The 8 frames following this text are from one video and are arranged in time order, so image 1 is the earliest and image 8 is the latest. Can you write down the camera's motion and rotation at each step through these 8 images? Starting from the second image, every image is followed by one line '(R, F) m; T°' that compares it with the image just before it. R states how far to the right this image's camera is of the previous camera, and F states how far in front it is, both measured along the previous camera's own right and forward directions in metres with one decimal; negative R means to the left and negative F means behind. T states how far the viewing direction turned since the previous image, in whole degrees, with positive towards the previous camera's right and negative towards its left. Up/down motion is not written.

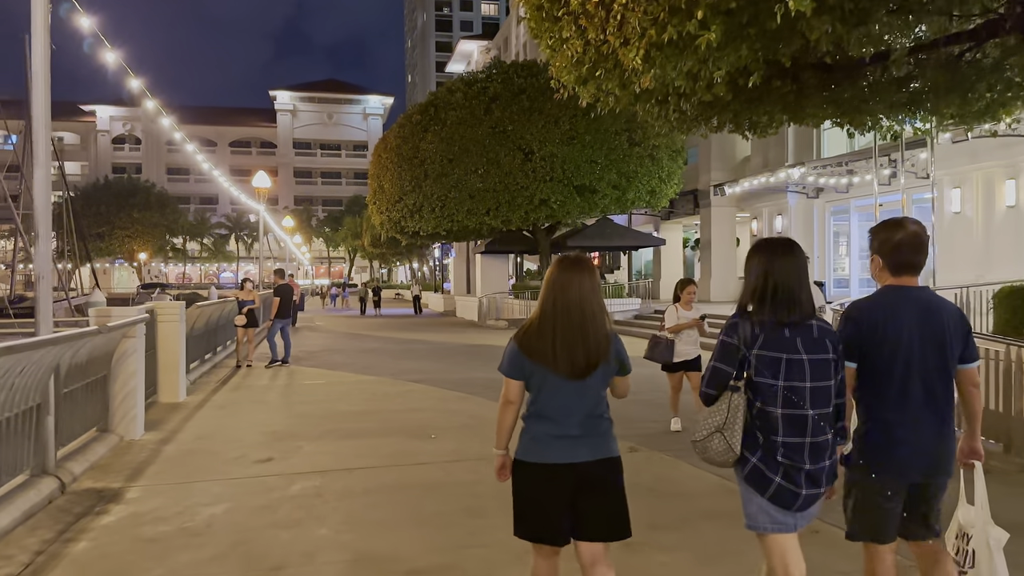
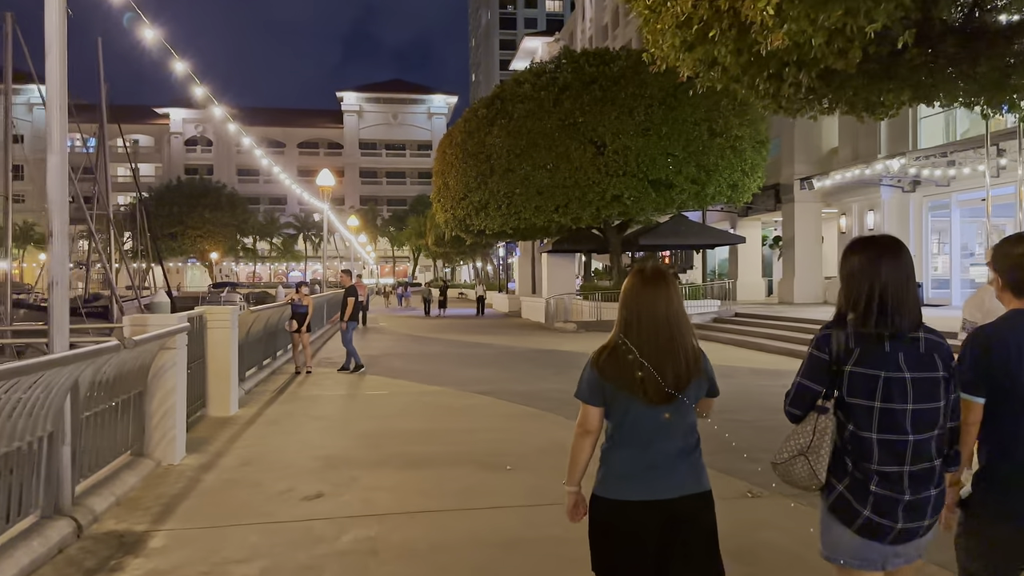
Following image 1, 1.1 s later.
(-0.3, +1.2) m; -5°
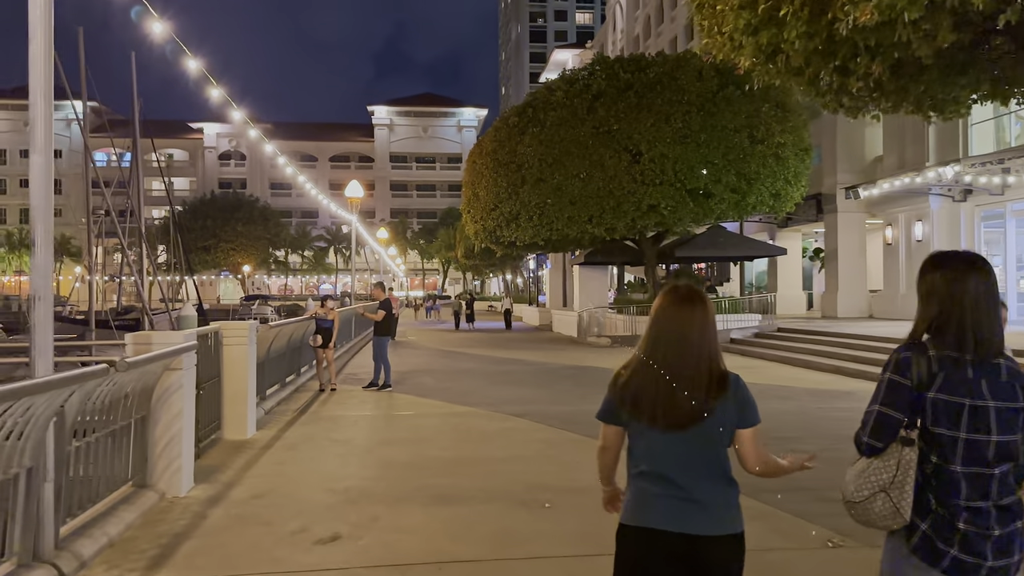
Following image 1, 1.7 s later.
(-0.1, +0.8) m; -2°
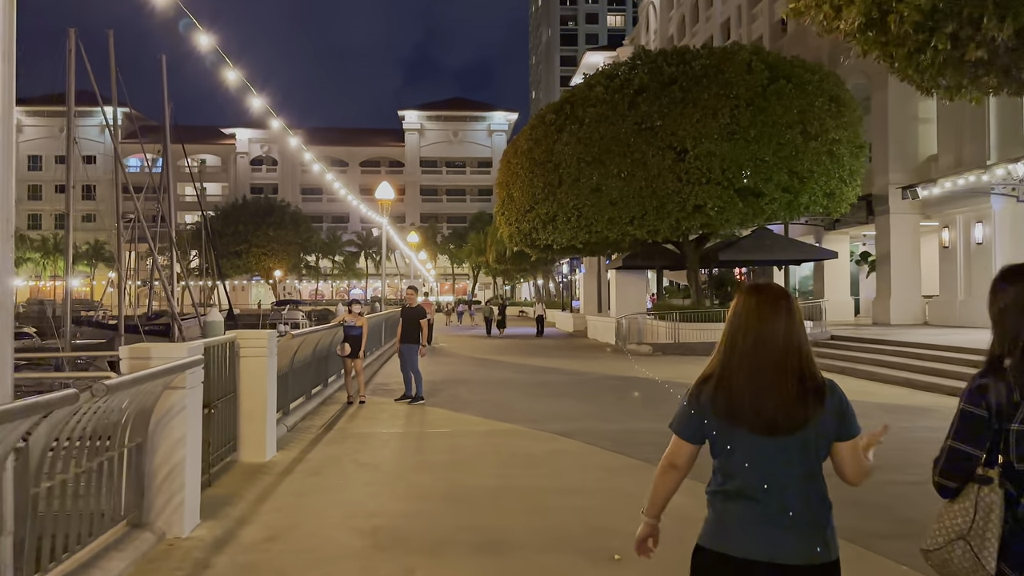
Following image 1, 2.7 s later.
(-0.2, +1.1) m; -2°
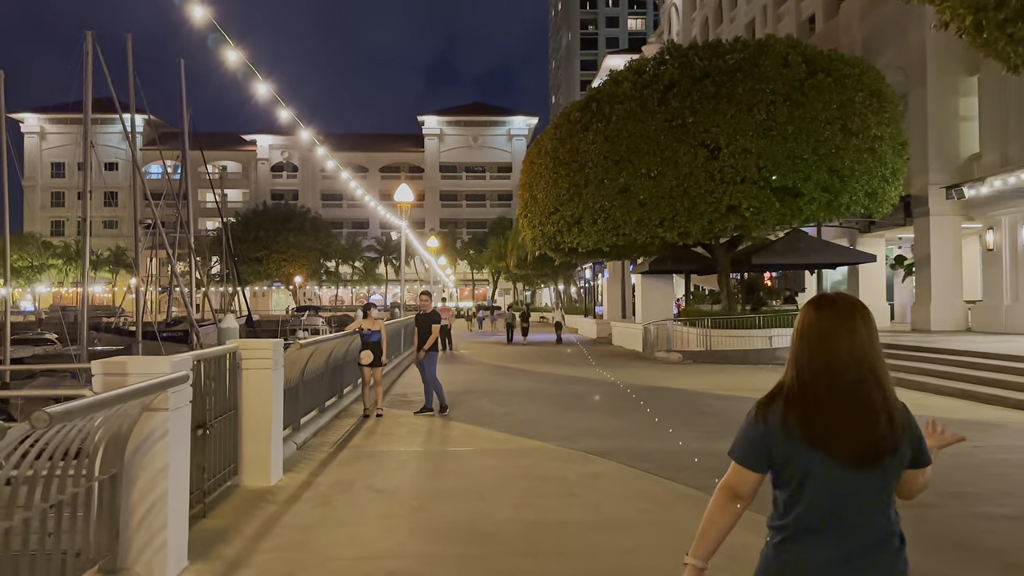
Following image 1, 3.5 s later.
(-0.1, +0.9) m; -1°
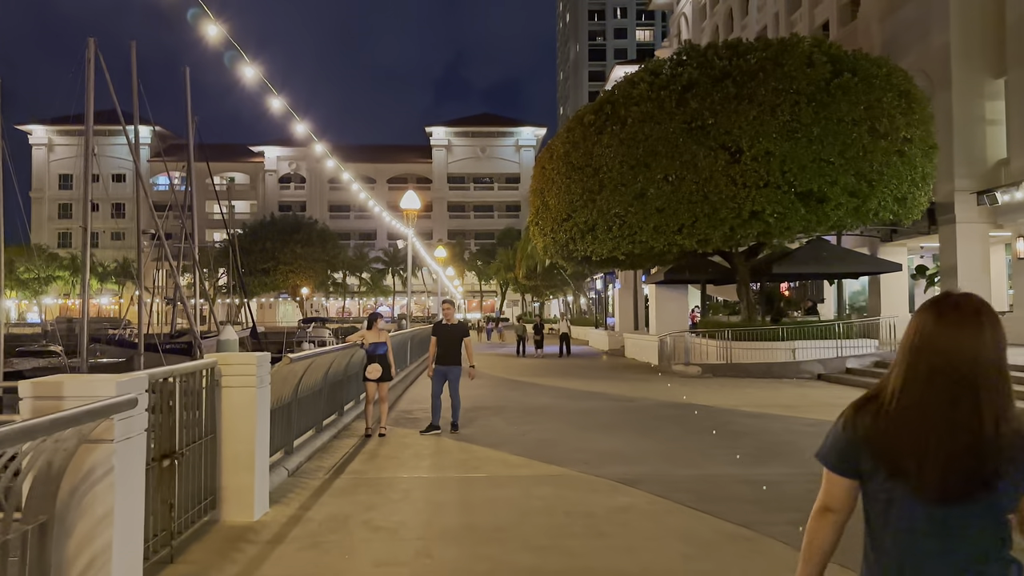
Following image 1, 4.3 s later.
(-0.1, +0.9) m; -1°
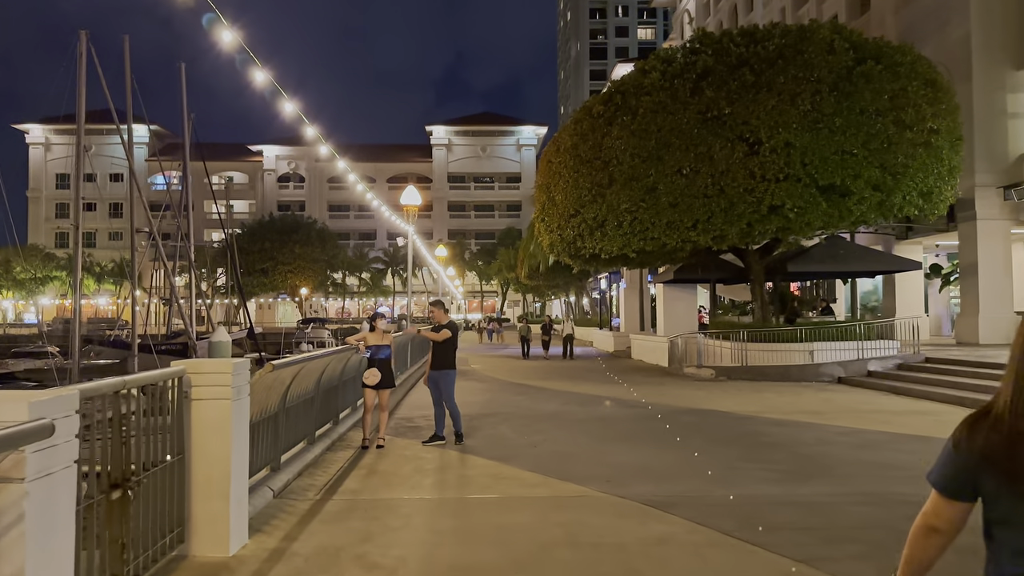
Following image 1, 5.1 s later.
(-0.1, +1.0) m; 0°
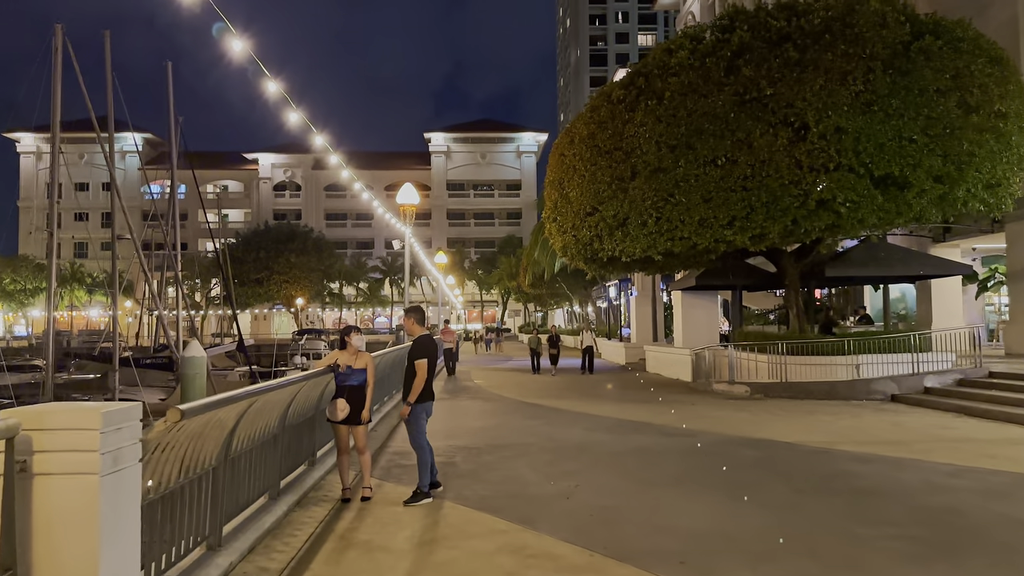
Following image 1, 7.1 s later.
(-0.3, +2.3) m; 0°
